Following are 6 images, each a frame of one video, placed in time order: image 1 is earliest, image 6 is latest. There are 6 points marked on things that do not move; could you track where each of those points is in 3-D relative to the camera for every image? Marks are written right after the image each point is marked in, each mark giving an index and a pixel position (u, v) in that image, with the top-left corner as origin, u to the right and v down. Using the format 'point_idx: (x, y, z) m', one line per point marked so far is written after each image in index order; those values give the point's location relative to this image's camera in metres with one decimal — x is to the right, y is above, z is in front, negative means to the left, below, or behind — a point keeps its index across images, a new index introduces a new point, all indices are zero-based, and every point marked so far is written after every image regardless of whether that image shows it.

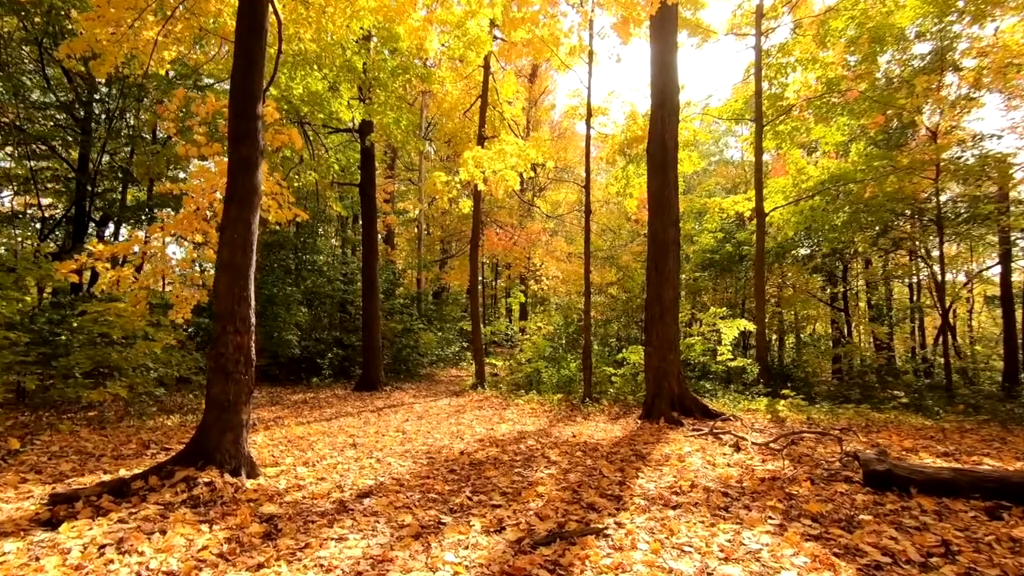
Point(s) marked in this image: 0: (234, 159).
0: (-2.4, +1.1, +4.4) m
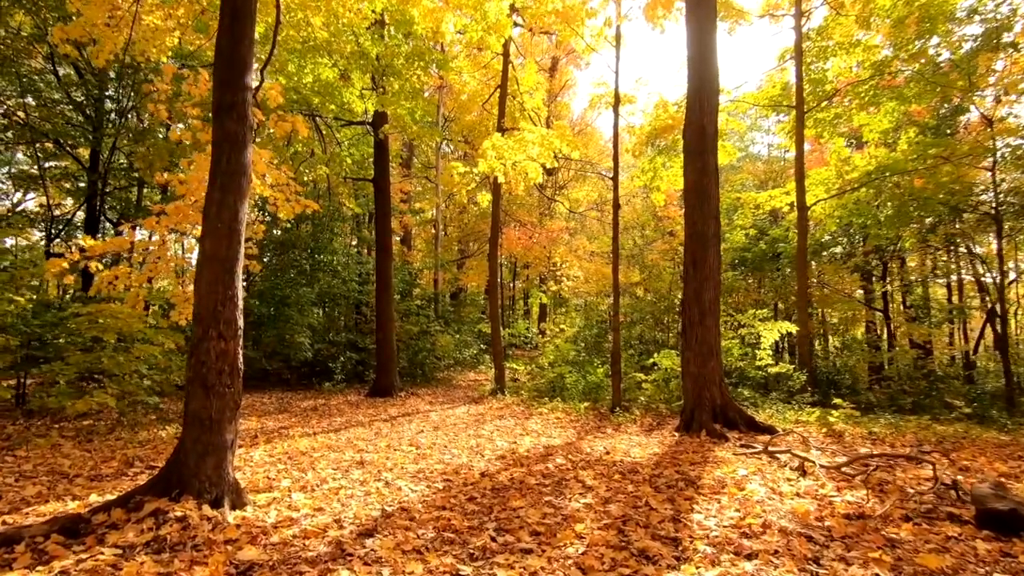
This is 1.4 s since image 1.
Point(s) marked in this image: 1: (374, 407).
0: (-2.2, +1.1, +3.8) m
1: (-2.6, -2.2, +9.7) m
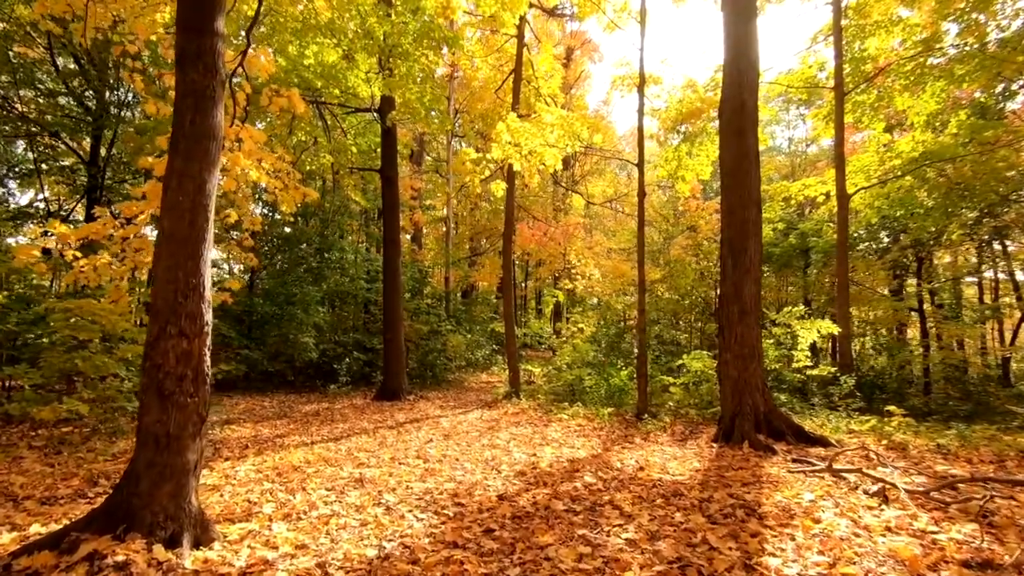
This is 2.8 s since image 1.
0: (-2.0, +1.2, +3.1) m
1: (-2.3, -2.2, +9.0) m
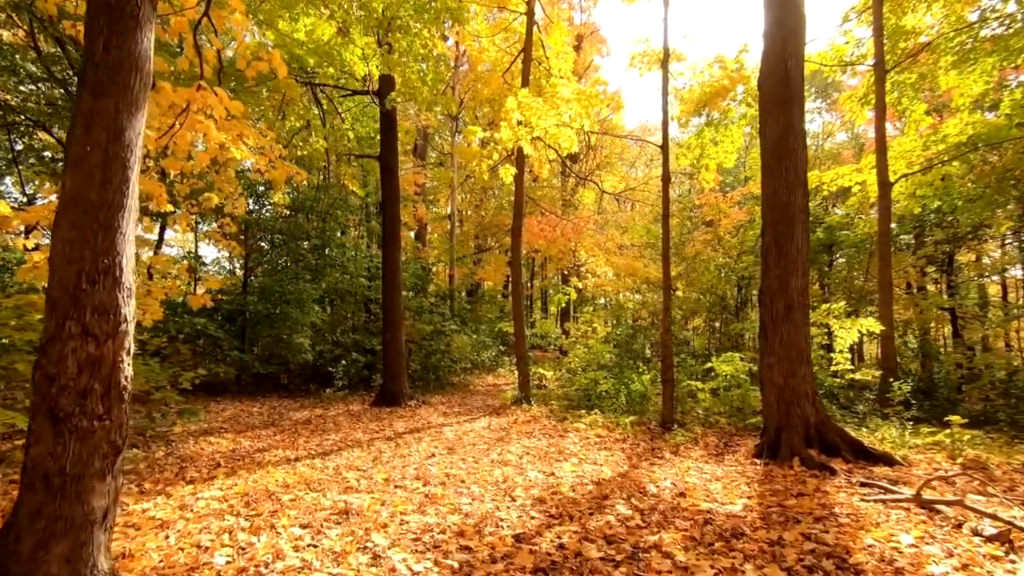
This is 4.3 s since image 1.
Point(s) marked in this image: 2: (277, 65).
0: (-1.9, +1.3, +2.3) m
1: (-2.2, -2.1, +8.2) m
2: (-2.4, +2.3, +5.3) m
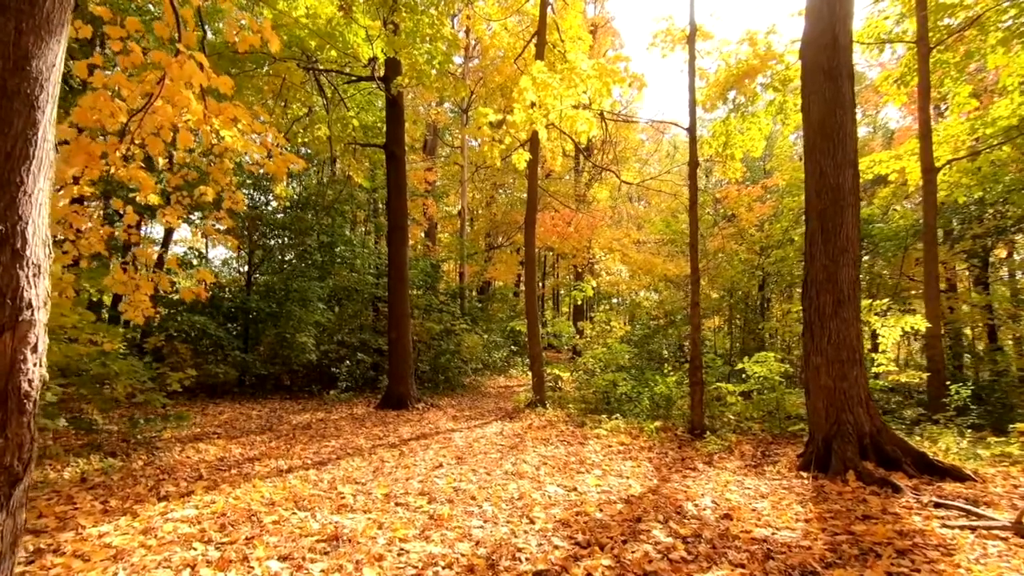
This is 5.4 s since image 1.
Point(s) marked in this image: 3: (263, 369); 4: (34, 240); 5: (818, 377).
0: (-1.8, +1.4, +1.8) m
1: (-1.9, -2.0, +7.7) m
2: (-2.3, +2.4, +4.8) m
3: (-5.2, -1.7, +10.6) m
4: (-1.7, +0.2, +1.8) m
5: (+3.2, -0.9, +5.3) m
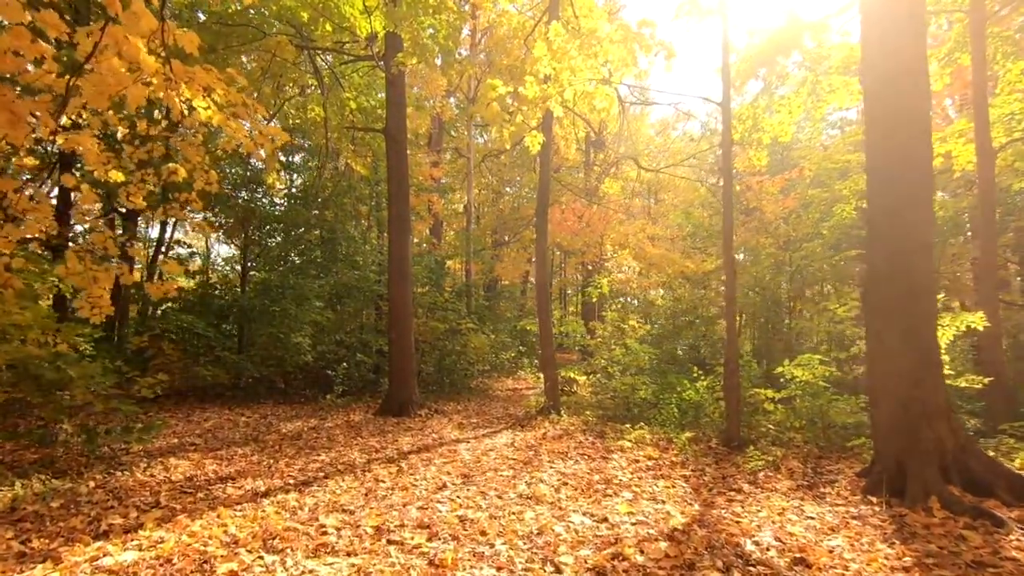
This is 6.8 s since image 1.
0: (-1.7, +1.4, +1.0) m
1: (-1.8, -2.0, +6.9) m
2: (-2.2, +2.5, +4.1) m
3: (-5.0, -1.6, +9.9) m
4: (-1.6, +0.3, +1.1) m
5: (+3.3, -0.8, +4.5) m
